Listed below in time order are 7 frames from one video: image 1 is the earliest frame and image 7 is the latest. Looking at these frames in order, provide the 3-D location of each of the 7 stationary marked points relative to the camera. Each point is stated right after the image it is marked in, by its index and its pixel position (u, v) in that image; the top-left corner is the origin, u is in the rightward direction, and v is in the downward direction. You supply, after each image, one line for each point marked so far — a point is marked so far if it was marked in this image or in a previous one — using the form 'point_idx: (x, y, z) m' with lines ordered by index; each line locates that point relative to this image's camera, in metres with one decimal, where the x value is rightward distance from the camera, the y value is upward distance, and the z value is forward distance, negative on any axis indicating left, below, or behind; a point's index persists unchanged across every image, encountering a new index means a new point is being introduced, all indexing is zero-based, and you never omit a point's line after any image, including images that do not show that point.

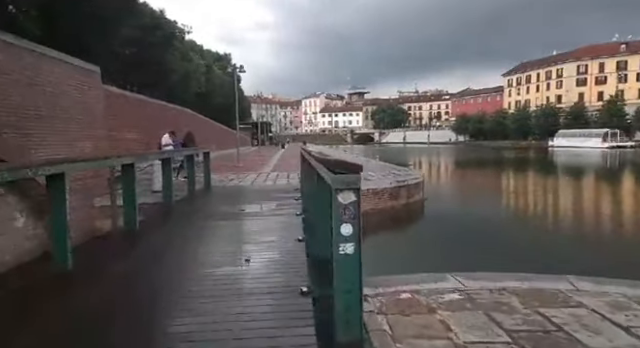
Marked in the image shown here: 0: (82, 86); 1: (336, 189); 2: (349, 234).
0: (-4.3, +1.6, +7.9) m
1: (+0.1, -0.1, +1.9) m
2: (+0.1, -0.3, +1.9) m
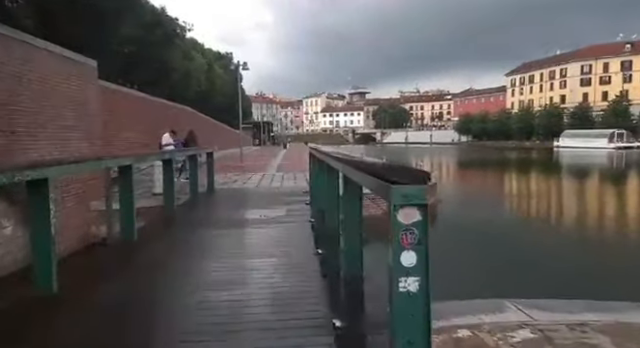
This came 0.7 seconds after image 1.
0: (-4.1, +1.5, +7.4) m
1: (+0.2, -0.1, +1.4) m
2: (+0.3, -0.3, +1.5) m
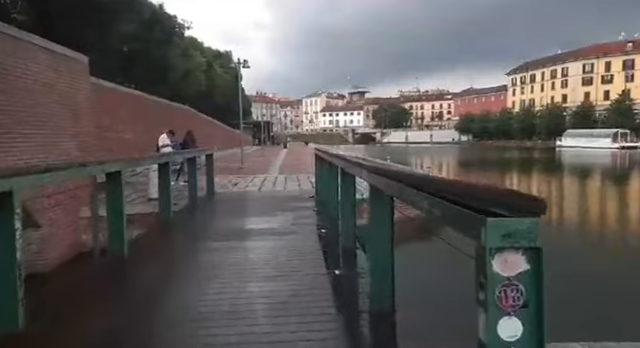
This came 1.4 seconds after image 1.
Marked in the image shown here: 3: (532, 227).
0: (-4.0, +1.5, +6.9) m
1: (+0.4, -0.2, +0.9) m
2: (+0.4, -0.4, +1.0) m
3: (+0.4, -0.1, +0.9) m
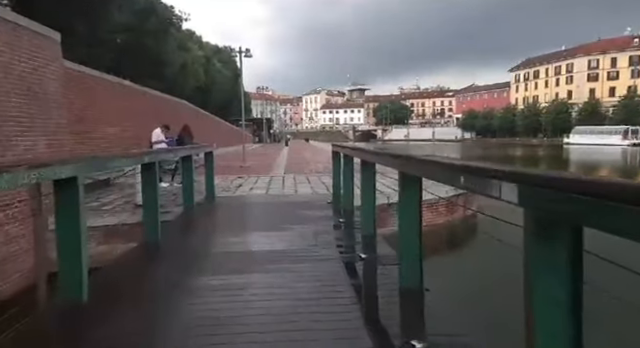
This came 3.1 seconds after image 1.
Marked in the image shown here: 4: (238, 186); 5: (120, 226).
0: (-3.7, +1.5, +5.7) m
1: (+0.7, -0.2, -0.3) m
2: (+0.7, -0.4, -0.2) m
3: (+0.7, -0.2, -0.3) m
4: (-1.8, -0.3, +9.5) m
5: (-2.6, -0.7, +5.8) m
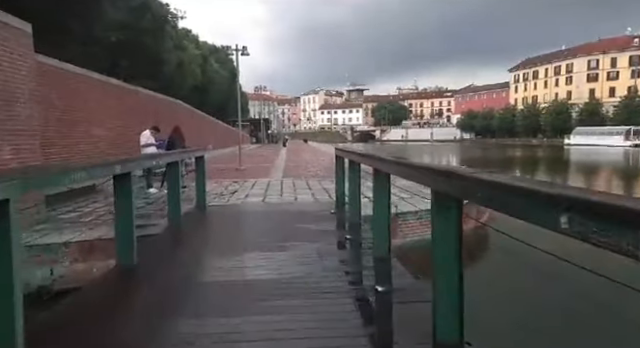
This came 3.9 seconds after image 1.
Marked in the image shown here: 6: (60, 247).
0: (-3.6, +1.4, +5.1) m
1: (+0.7, -0.3, -0.9) m
2: (+0.8, -0.5, -0.8) m
3: (+0.8, -0.2, -0.9) m
4: (-1.8, -0.4, +8.9) m
5: (-2.6, -0.8, +5.2) m
6: (-2.9, -0.8, +4.9) m
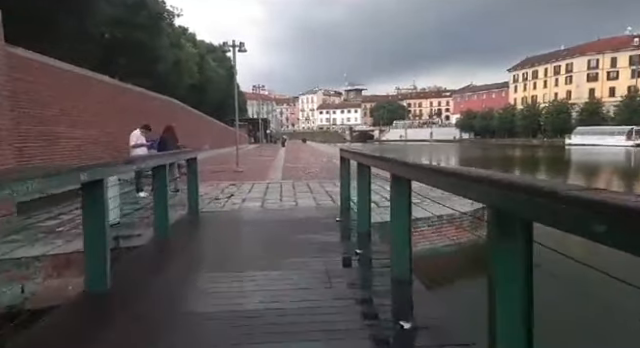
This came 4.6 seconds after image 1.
0: (-3.6, +1.3, +4.5) m
1: (+0.8, -0.3, -1.4) m
2: (+0.9, -0.5, -1.4) m
3: (+0.9, -0.3, -1.4) m
4: (-1.7, -0.4, +8.3) m
5: (-2.5, -0.8, +4.7) m
6: (-2.9, -0.9, +4.4) m
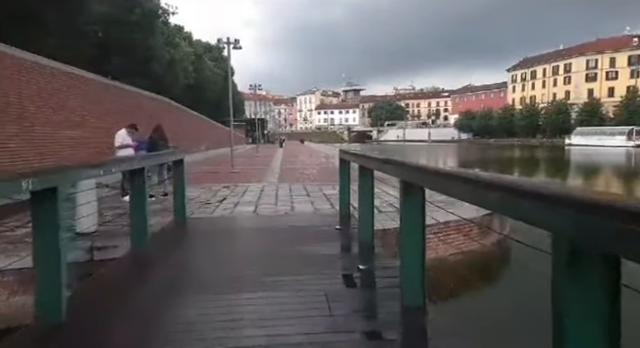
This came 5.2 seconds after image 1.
0: (-3.6, +1.3, +4.0) m
1: (+0.8, -0.4, -1.9) m
2: (+0.9, -0.6, -1.8) m
3: (+0.9, -0.3, -1.9) m
4: (-1.8, -0.4, +7.9) m
5: (-2.5, -0.8, +4.2) m
6: (-2.9, -0.9, +3.9) m
